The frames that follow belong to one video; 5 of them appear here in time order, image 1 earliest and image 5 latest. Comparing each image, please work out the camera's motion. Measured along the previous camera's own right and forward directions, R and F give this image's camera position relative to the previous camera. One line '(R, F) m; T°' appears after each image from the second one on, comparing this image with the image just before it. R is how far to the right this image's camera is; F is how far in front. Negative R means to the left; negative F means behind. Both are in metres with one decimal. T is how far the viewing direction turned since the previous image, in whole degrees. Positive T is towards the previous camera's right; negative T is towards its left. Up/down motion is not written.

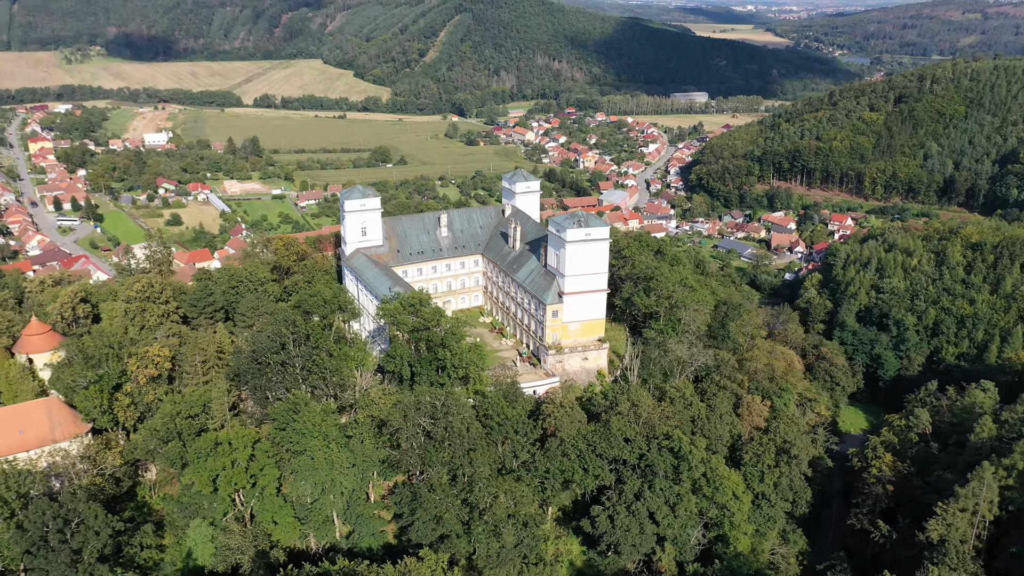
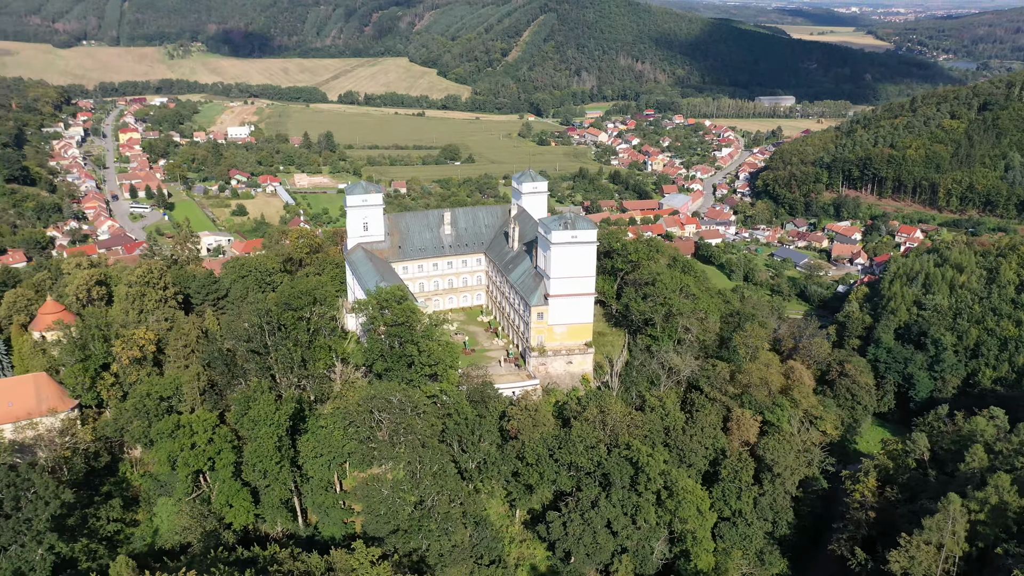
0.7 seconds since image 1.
(+4.7, +0.4) m; -6°
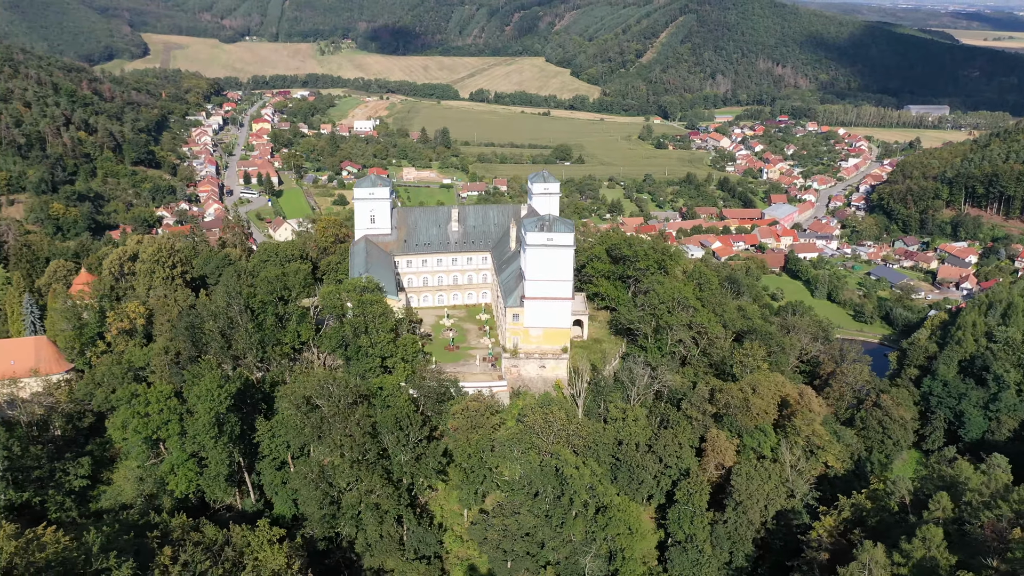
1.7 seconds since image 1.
(+7.5, +0.9) m; -10°
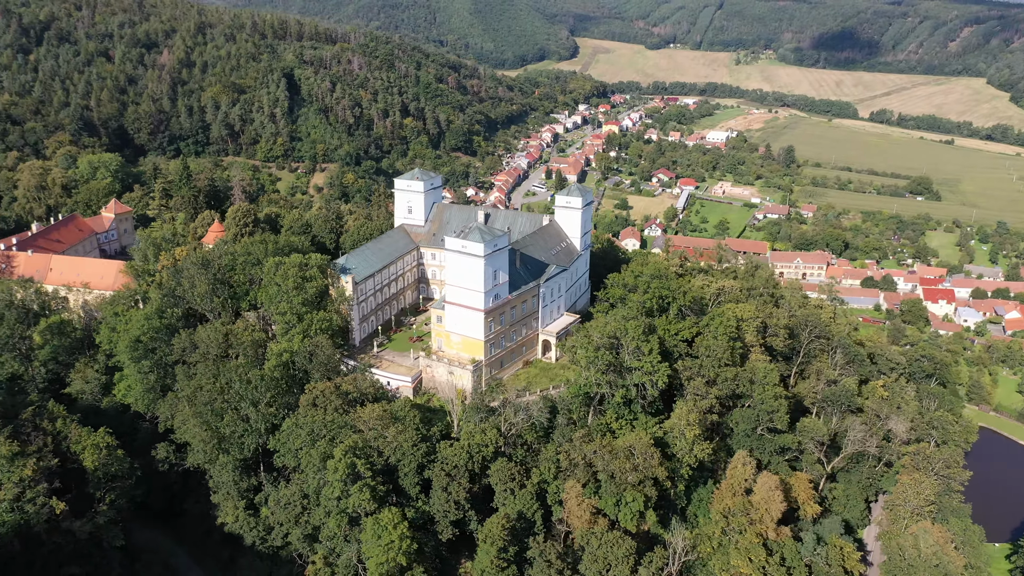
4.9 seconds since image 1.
(+21.4, +6.2) m; -29°
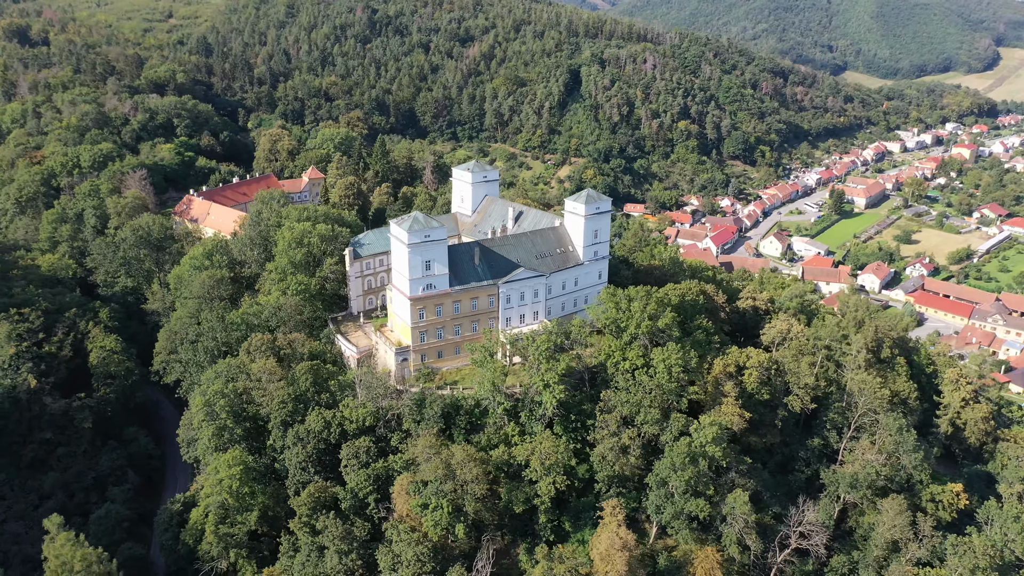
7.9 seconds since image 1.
(+19.6, +5.1) m; -27°
